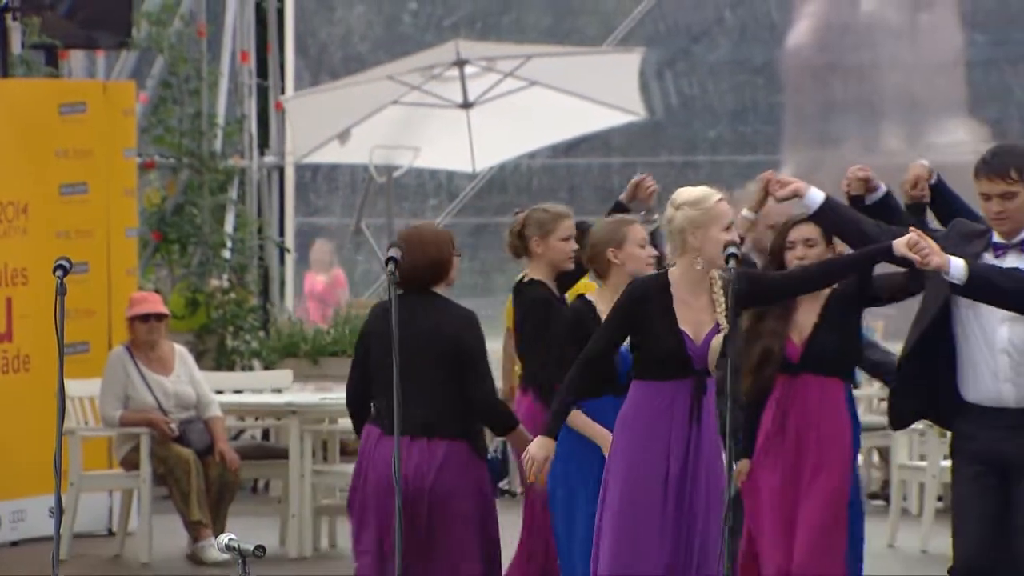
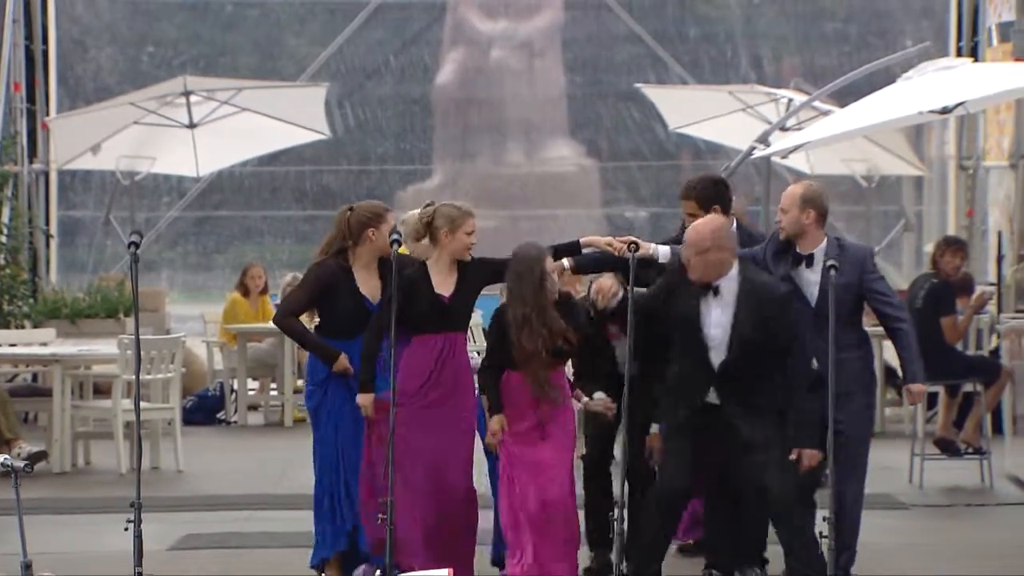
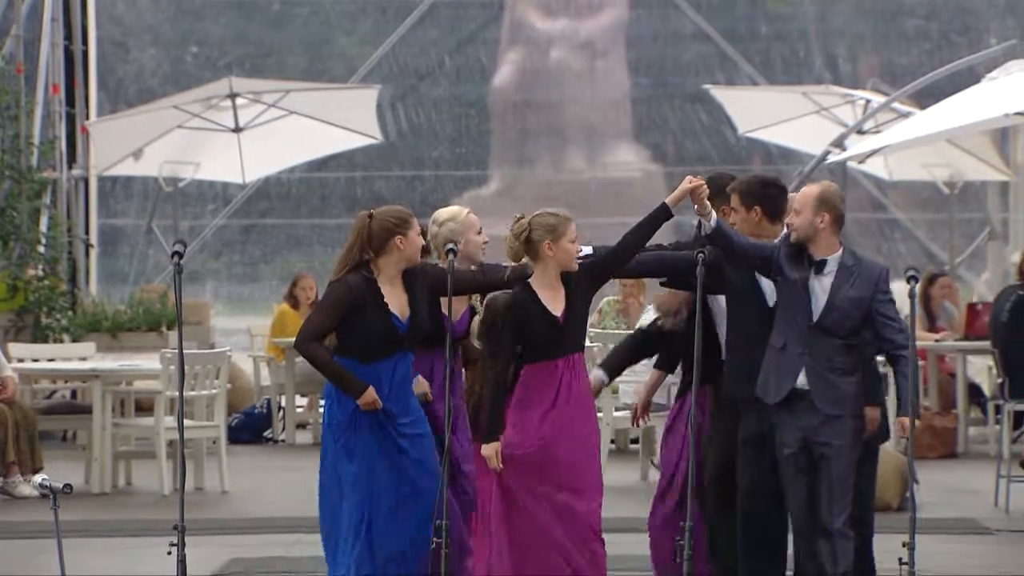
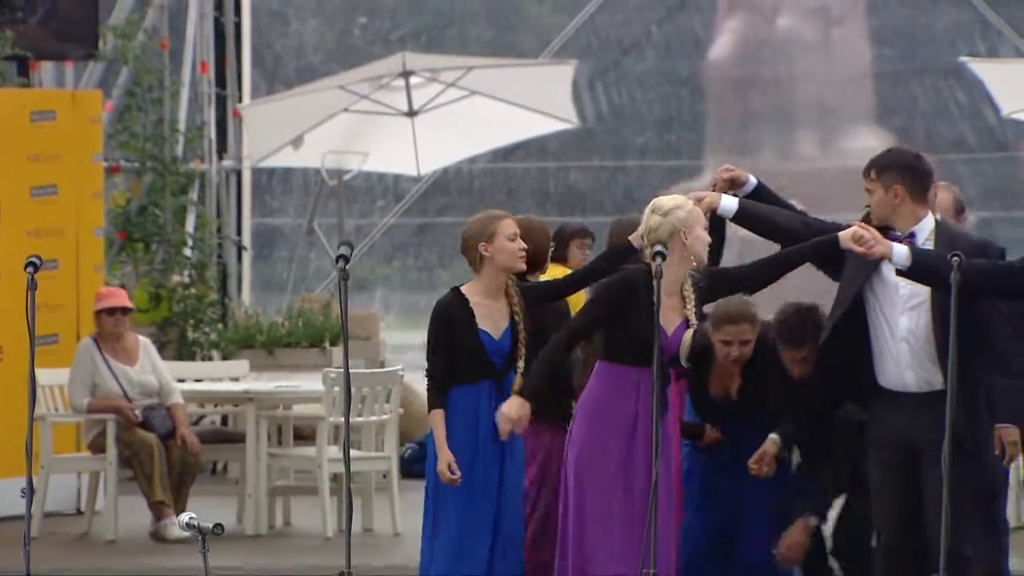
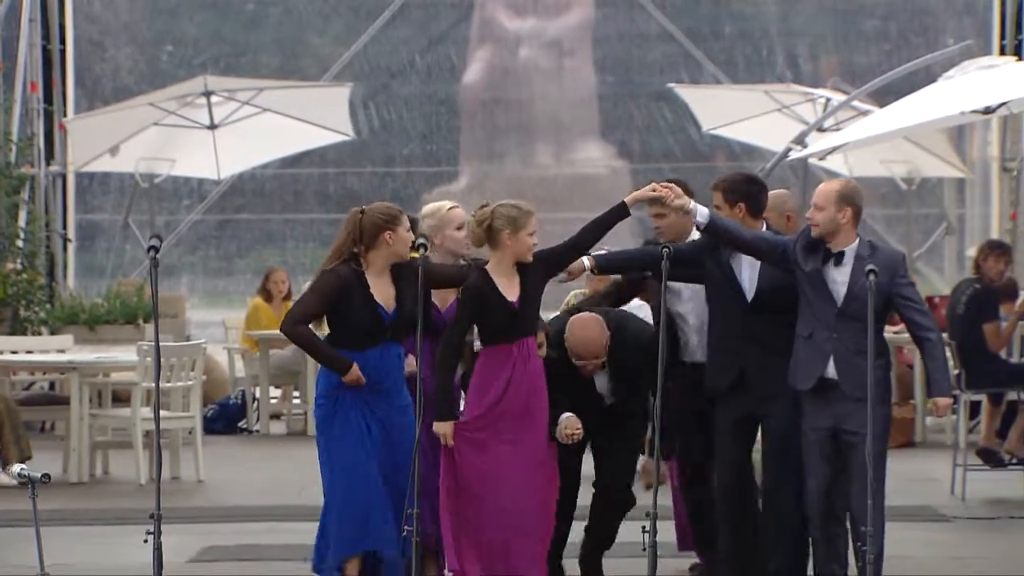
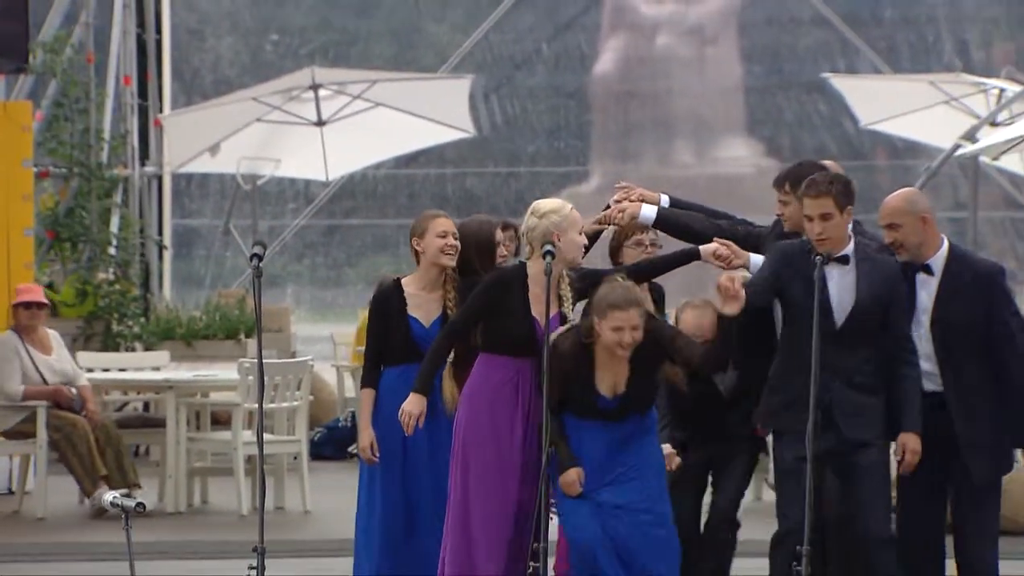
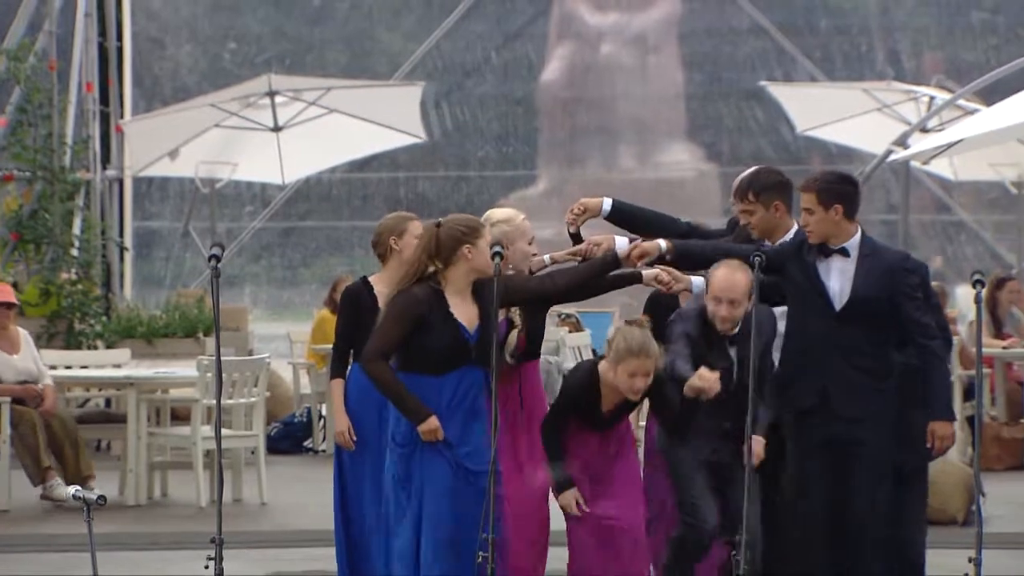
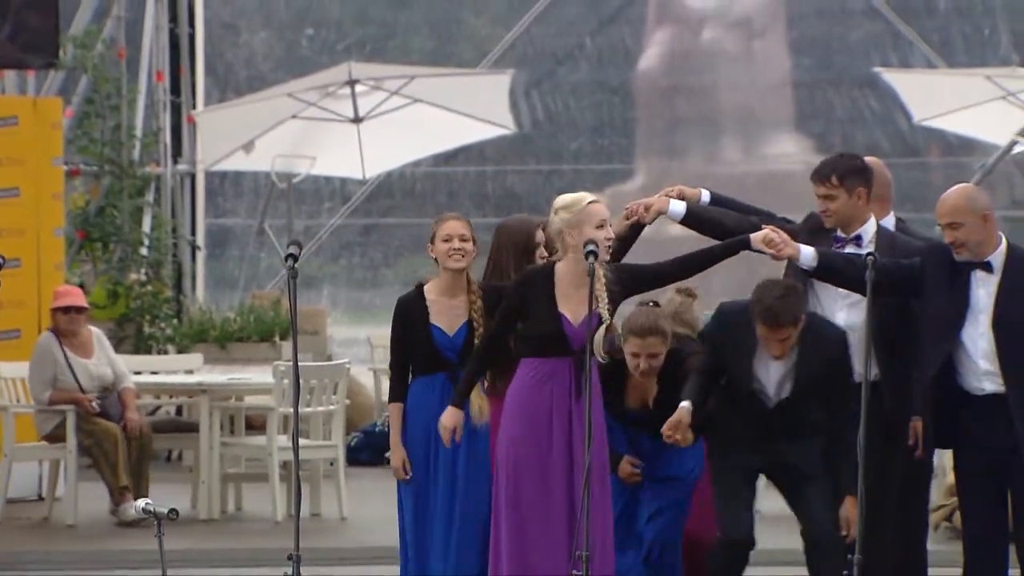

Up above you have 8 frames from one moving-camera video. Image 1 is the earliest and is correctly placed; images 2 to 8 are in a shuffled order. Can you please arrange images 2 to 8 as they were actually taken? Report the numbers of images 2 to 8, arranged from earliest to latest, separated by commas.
4, 8, 6, 7, 3, 5, 2
